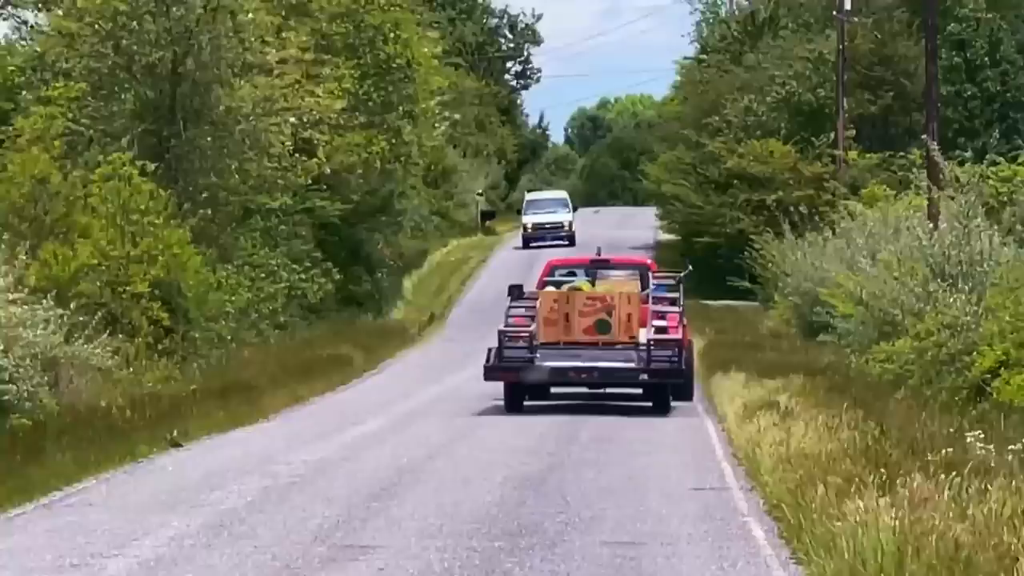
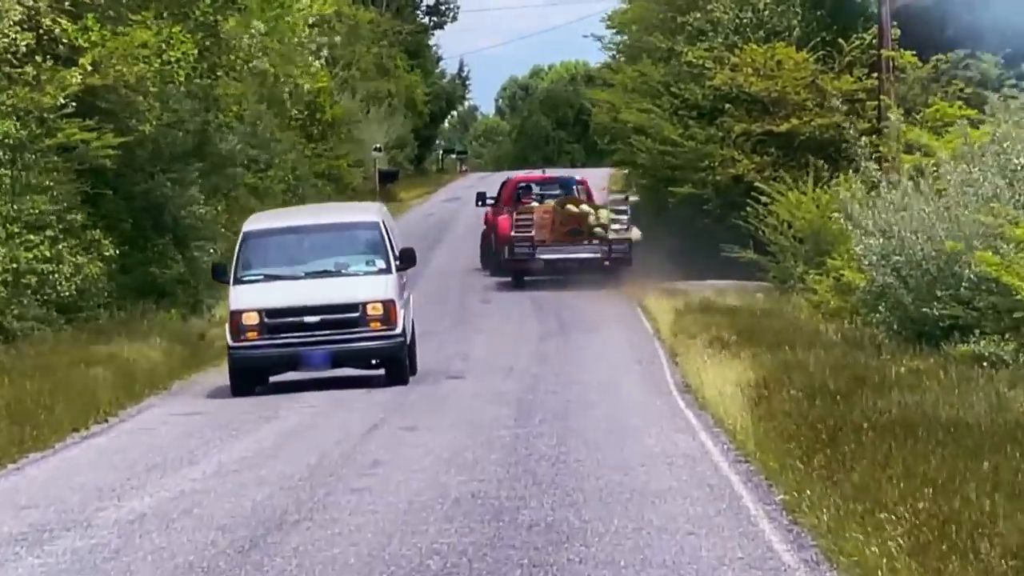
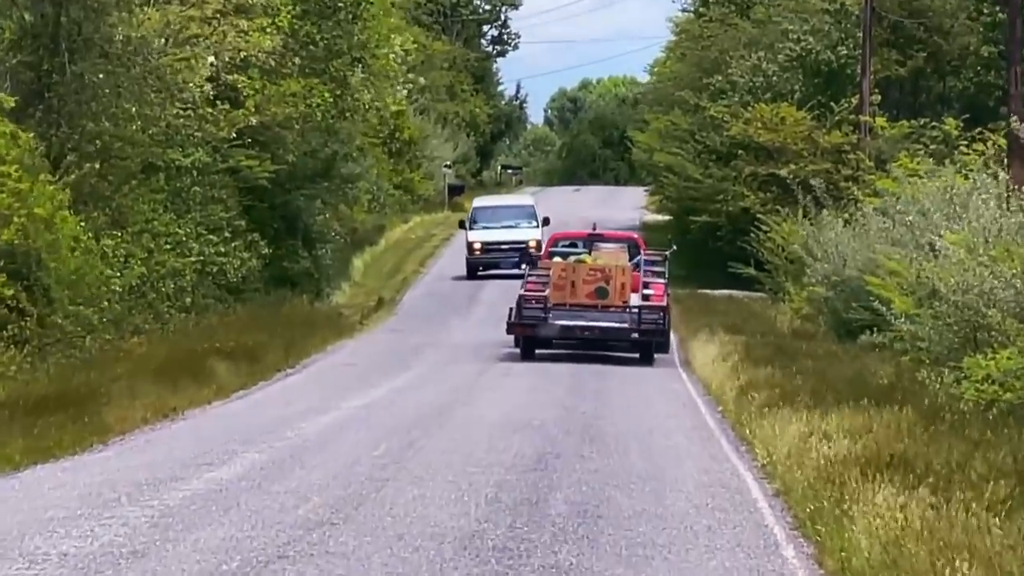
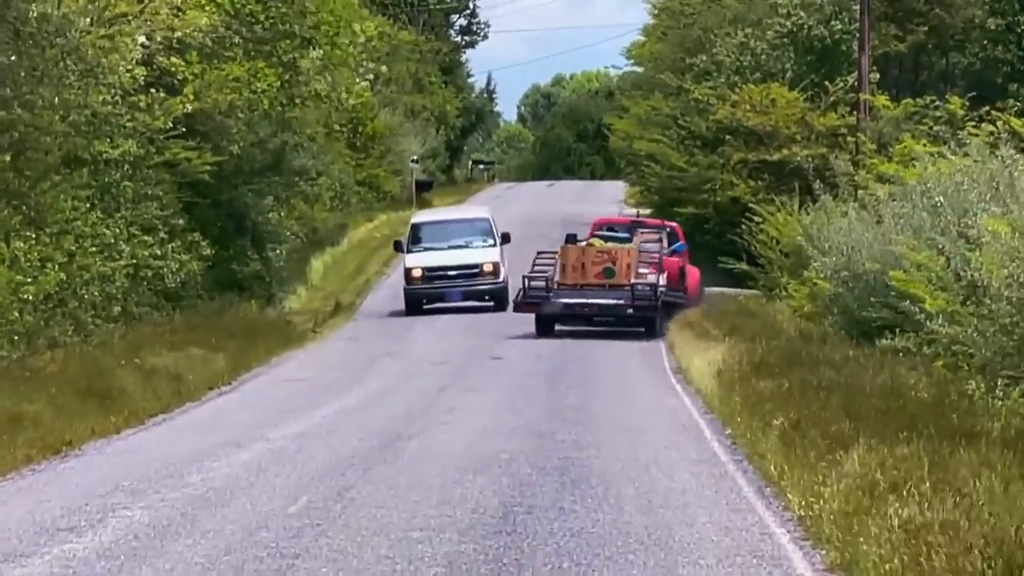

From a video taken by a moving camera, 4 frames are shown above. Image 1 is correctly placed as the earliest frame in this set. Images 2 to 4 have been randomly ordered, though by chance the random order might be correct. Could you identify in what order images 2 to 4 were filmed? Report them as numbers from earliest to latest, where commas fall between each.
3, 4, 2
